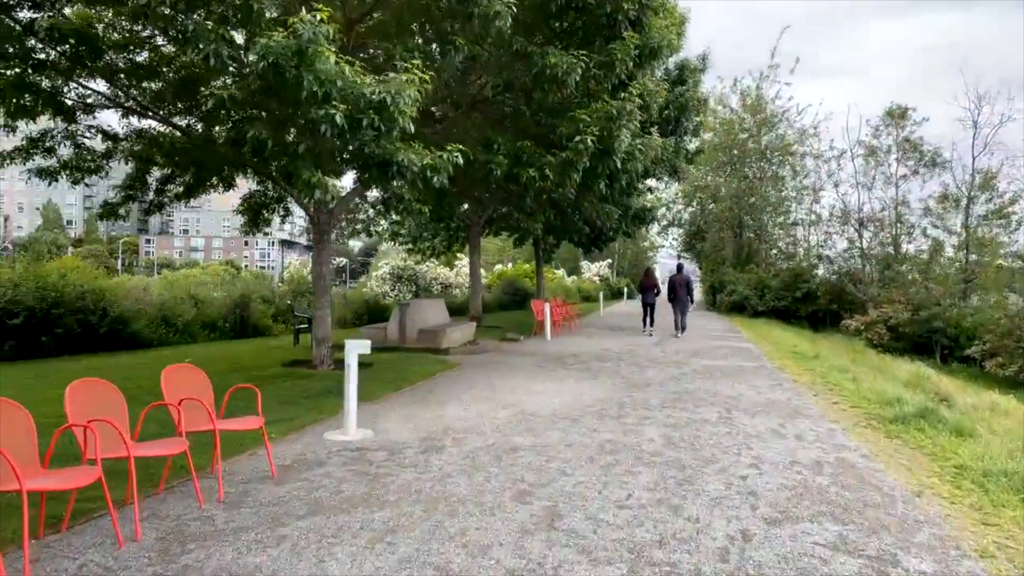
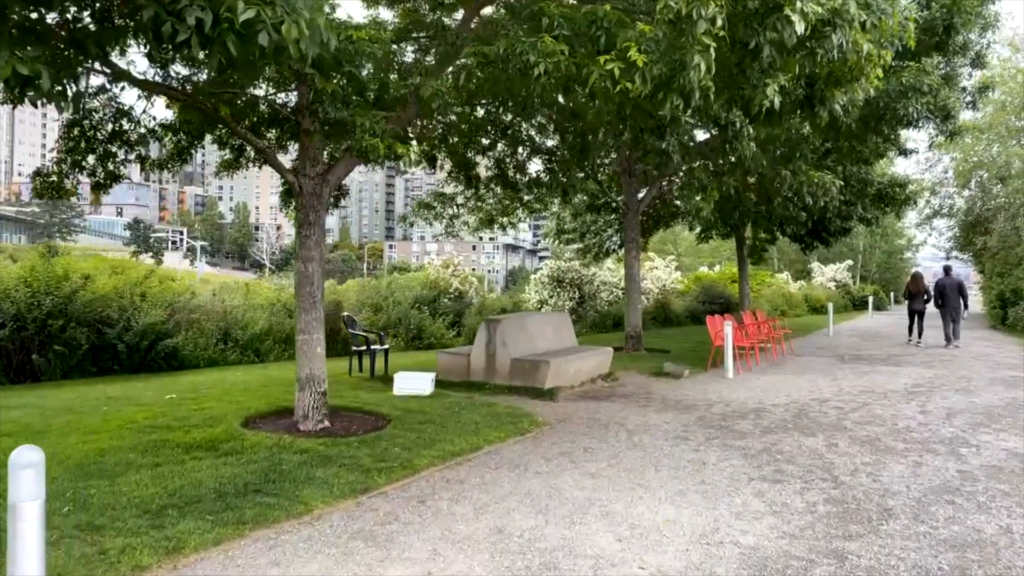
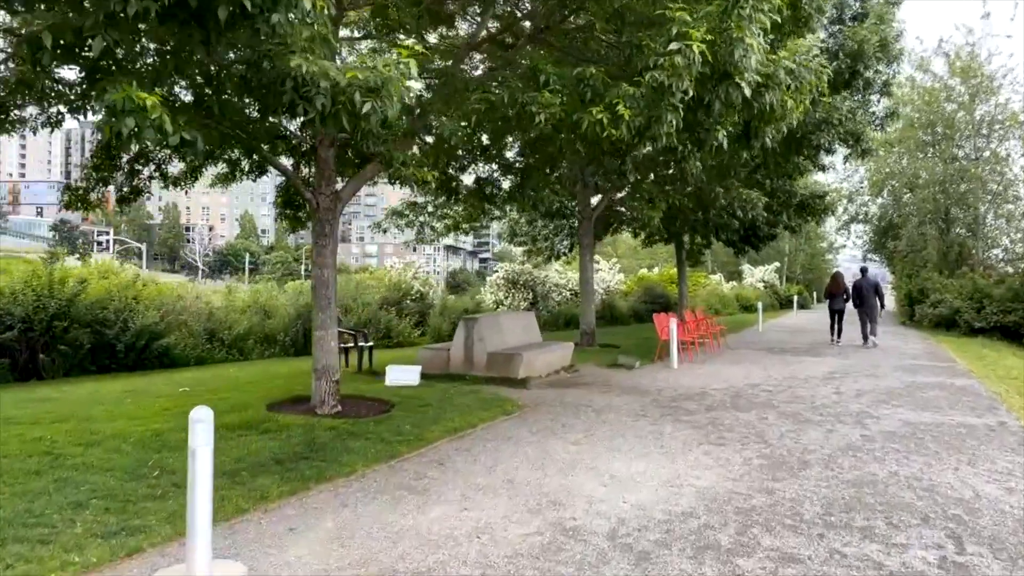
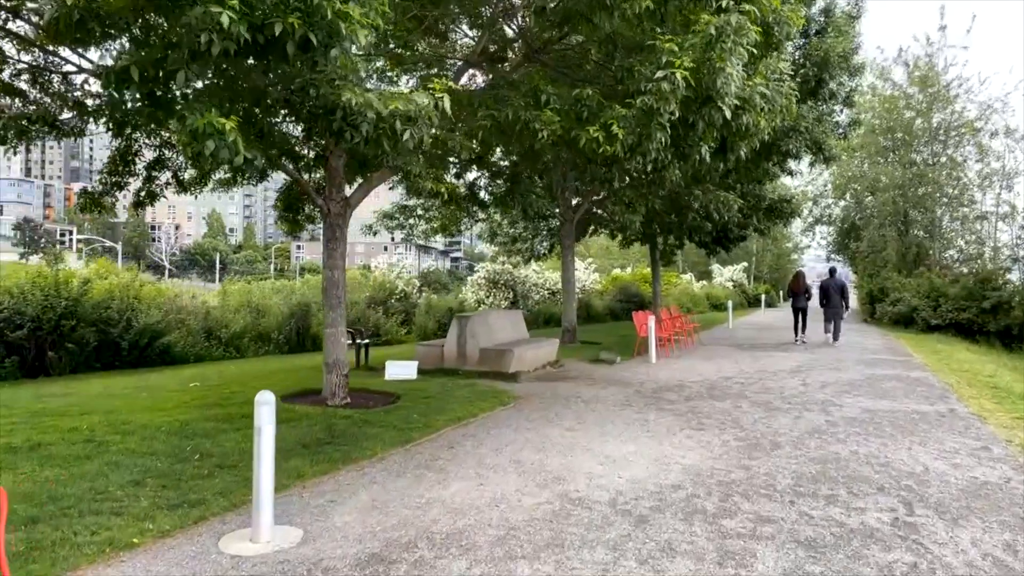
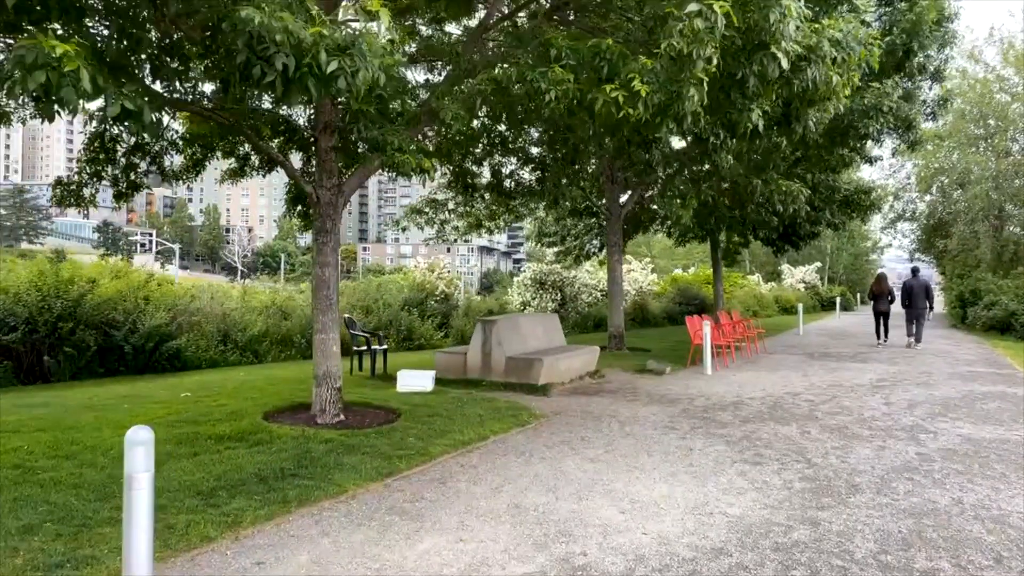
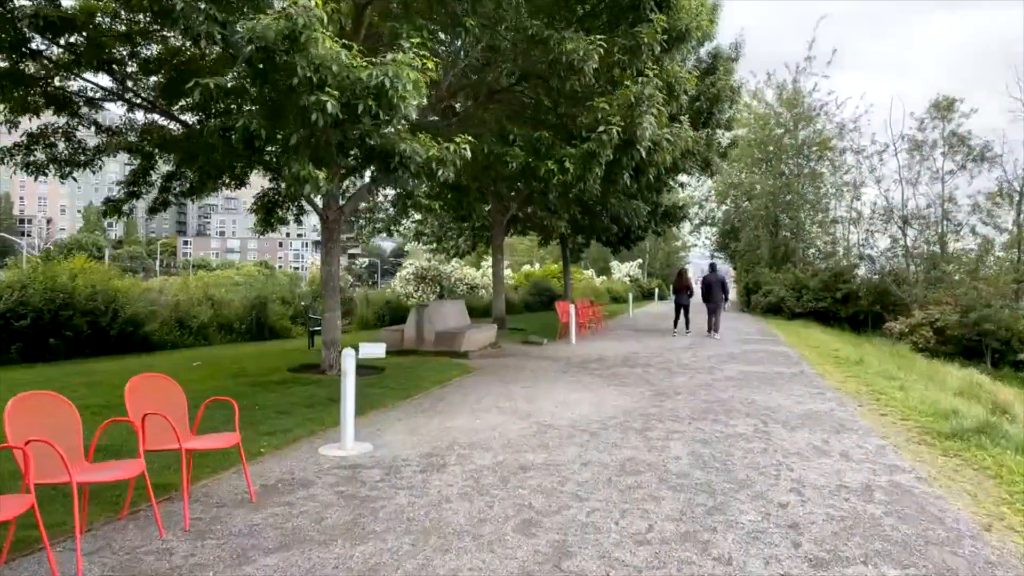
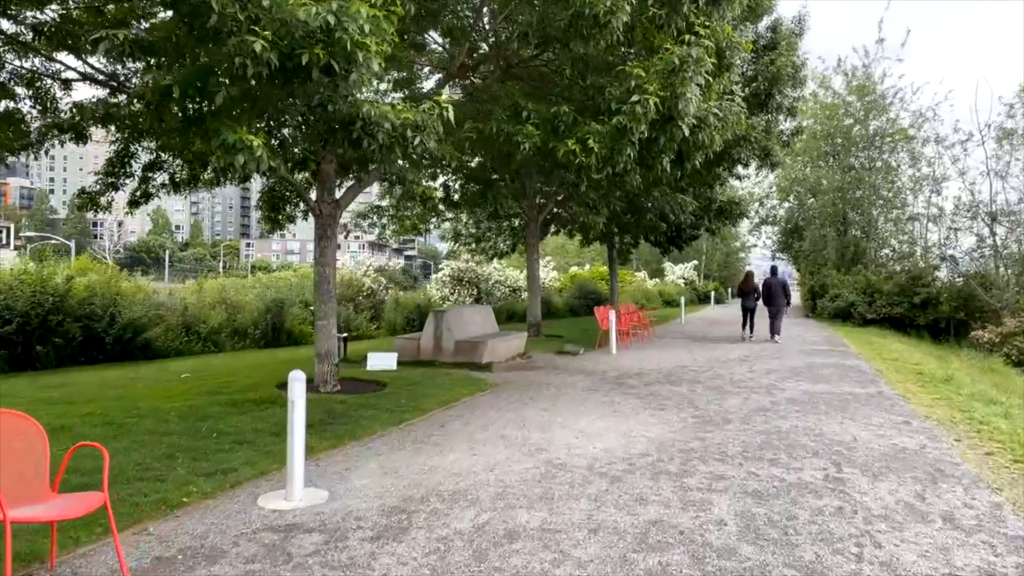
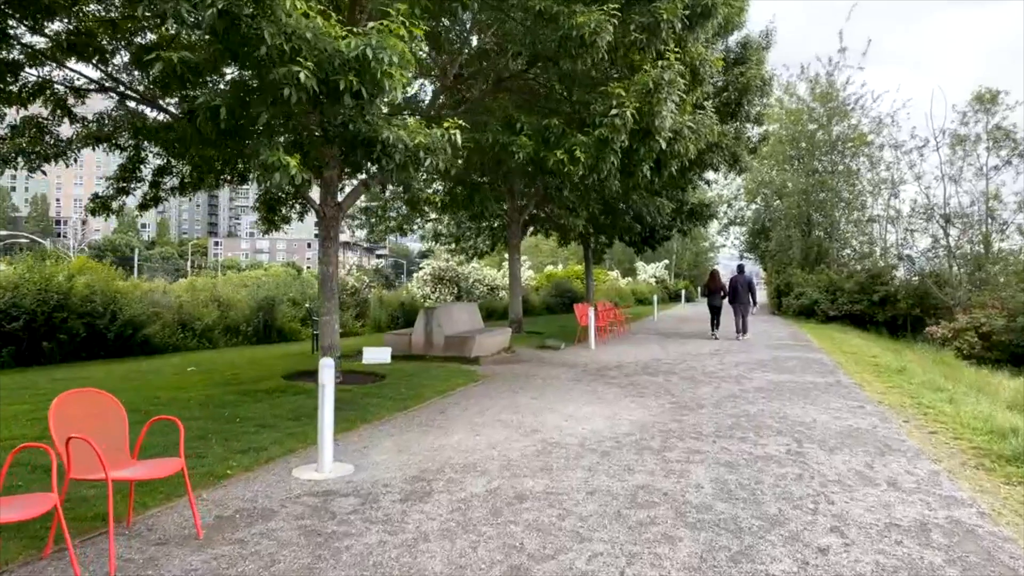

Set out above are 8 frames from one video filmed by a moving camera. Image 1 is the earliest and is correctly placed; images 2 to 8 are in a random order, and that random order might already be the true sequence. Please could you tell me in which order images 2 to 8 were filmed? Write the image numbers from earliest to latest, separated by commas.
6, 8, 7, 4, 3, 5, 2
